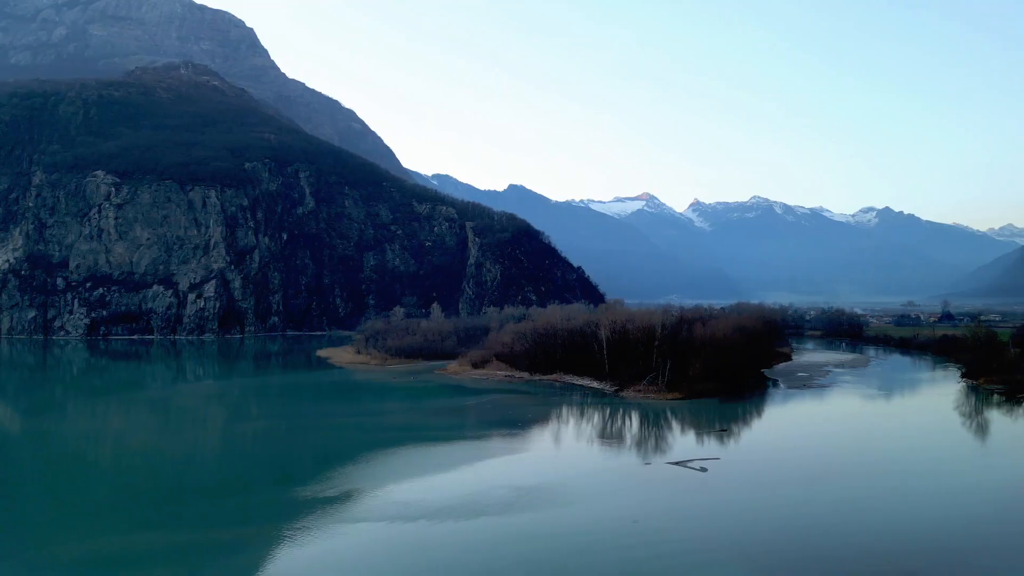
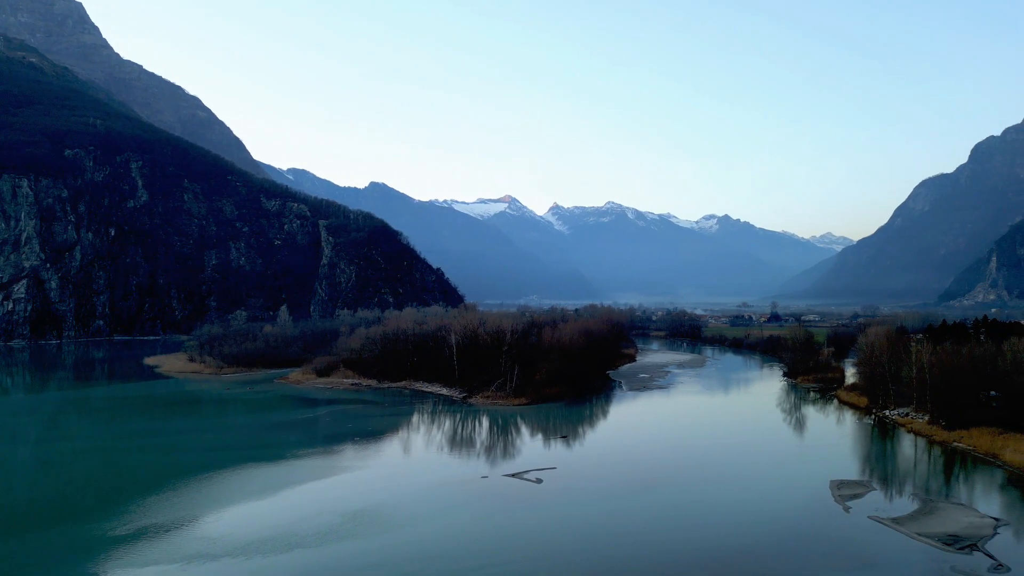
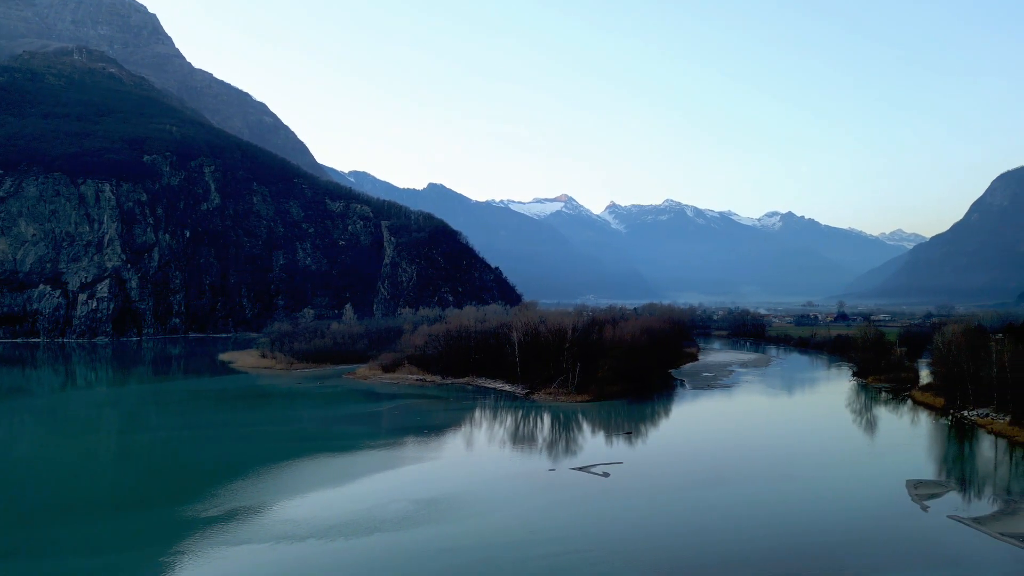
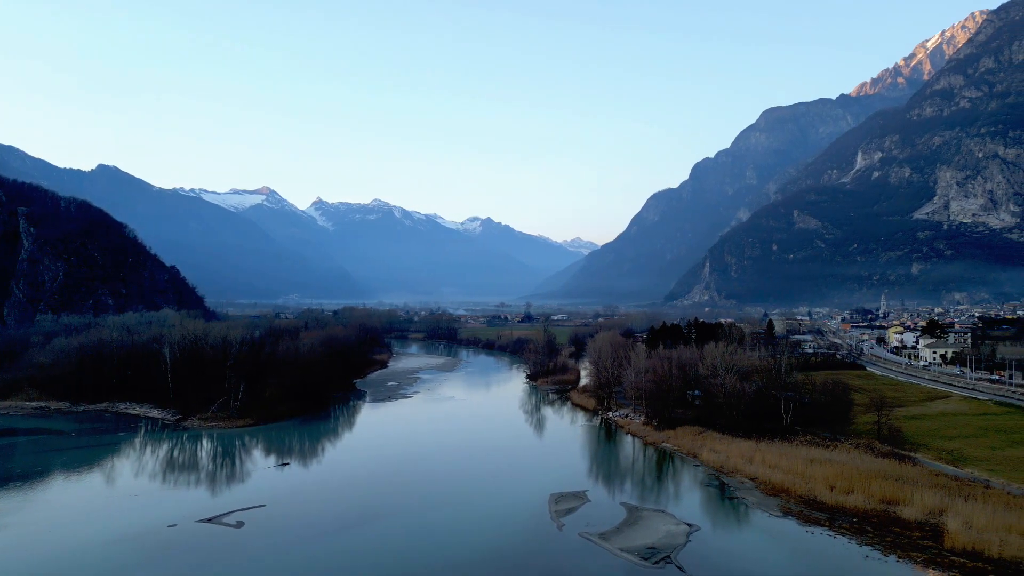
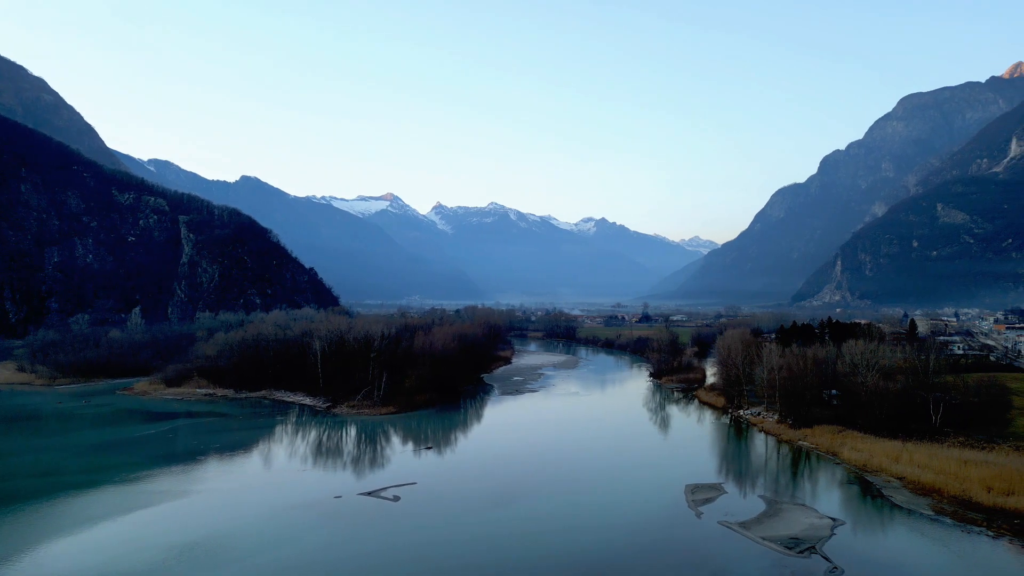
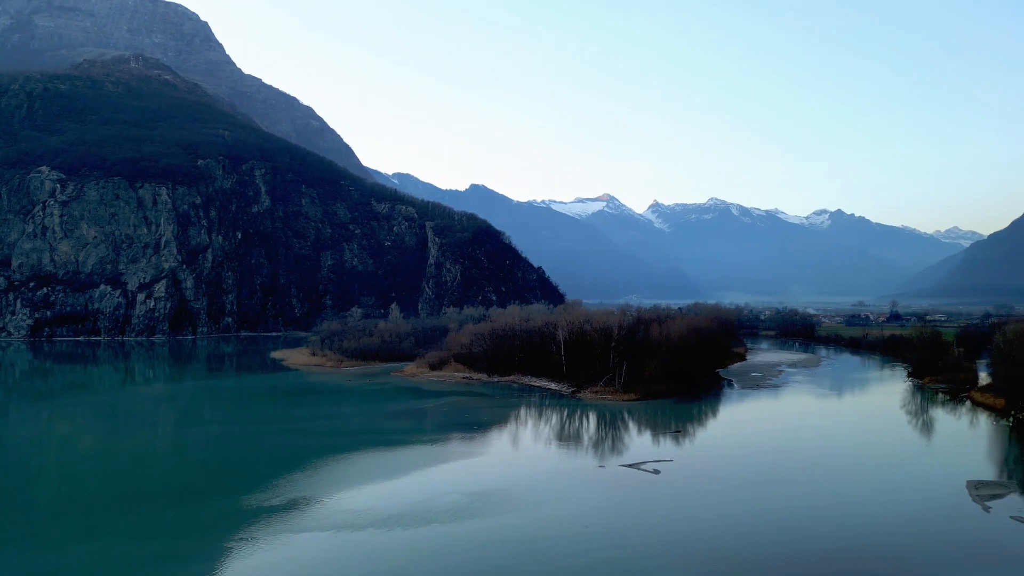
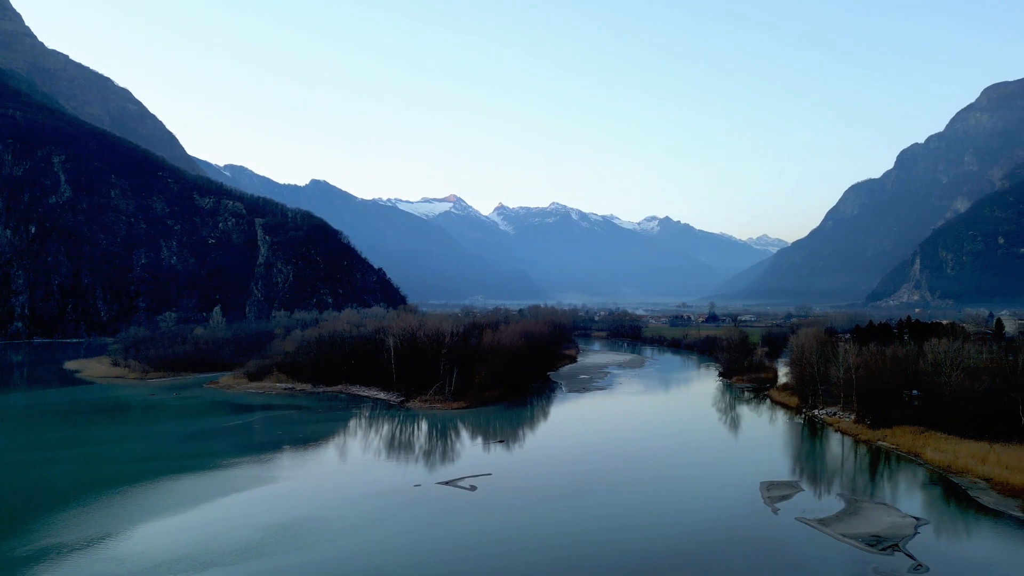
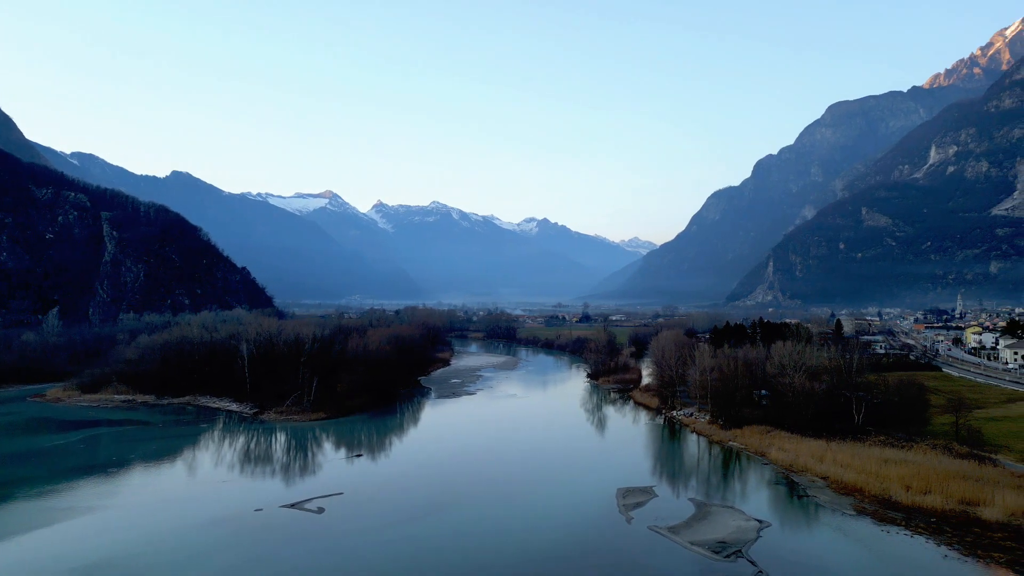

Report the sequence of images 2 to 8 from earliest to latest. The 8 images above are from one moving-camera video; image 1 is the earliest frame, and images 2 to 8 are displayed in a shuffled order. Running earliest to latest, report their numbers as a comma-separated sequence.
6, 3, 2, 7, 5, 8, 4
